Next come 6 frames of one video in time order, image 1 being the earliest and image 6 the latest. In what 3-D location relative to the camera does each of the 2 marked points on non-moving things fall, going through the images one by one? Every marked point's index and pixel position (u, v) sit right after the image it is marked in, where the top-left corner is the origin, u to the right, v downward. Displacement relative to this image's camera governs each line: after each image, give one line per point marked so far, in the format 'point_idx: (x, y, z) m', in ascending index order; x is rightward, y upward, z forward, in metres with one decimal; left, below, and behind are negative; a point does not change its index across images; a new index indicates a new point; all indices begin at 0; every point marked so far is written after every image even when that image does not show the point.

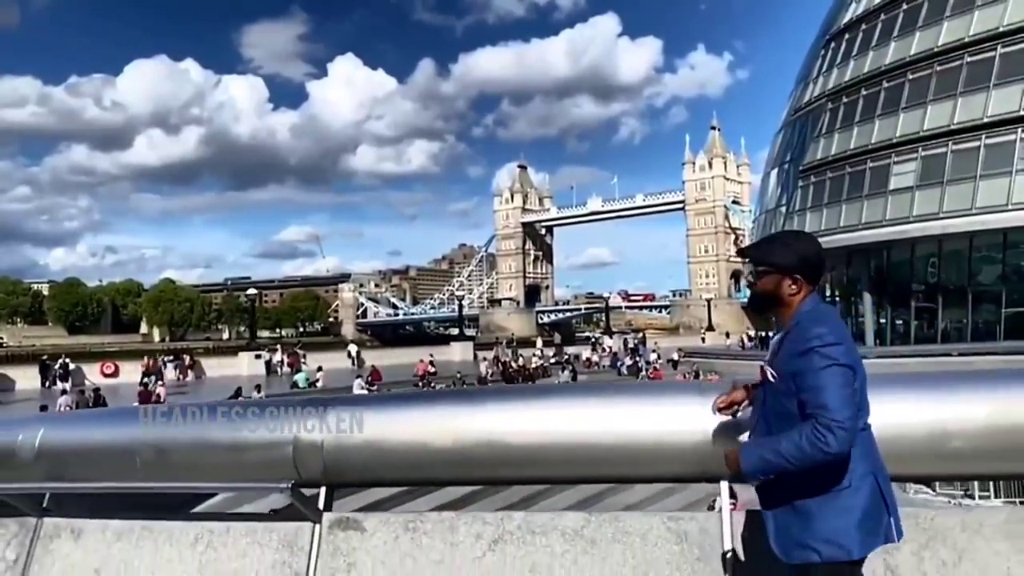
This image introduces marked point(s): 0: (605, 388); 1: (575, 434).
0: (+0.4, -0.4, +3.8) m
1: (+0.3, -0.5, +3.5) m
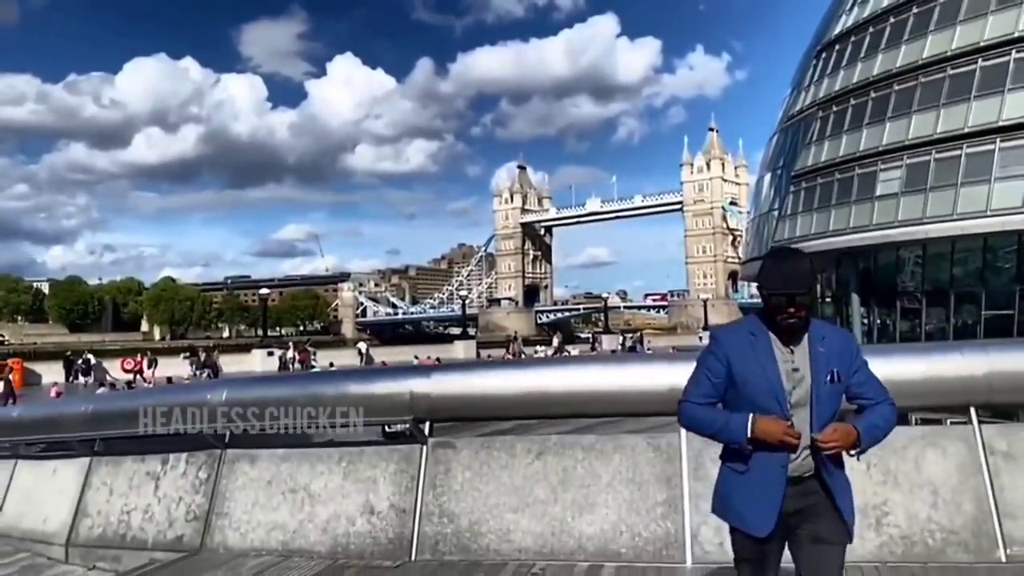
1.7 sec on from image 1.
0: (+0.6, -0.4, +5.6) m
1: (+0.5, -0.5, +5.3) m
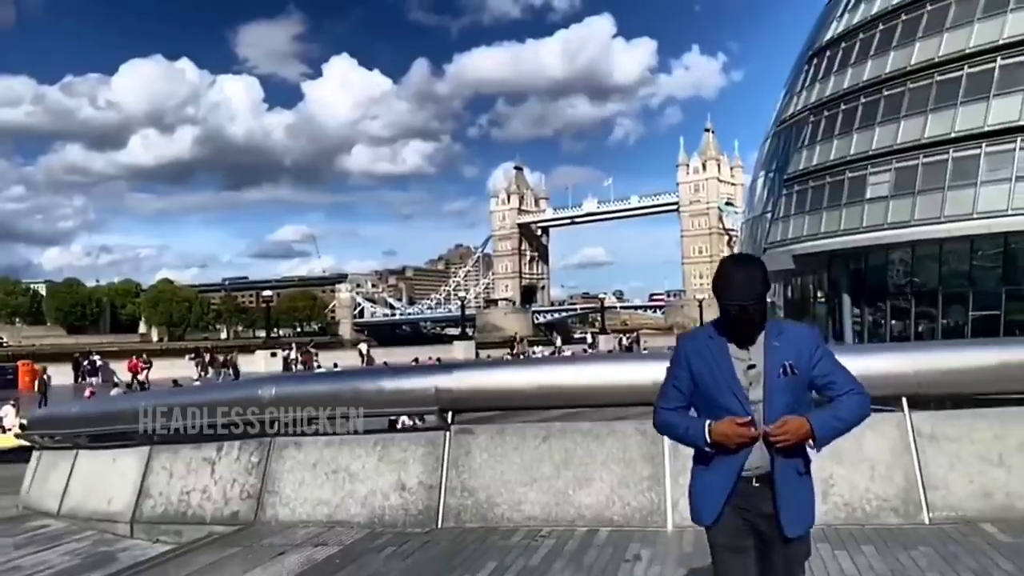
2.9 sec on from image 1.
0: (+0.7, -0.5, +6.5) m
1: (+0.5, -0.6, +6.2) m
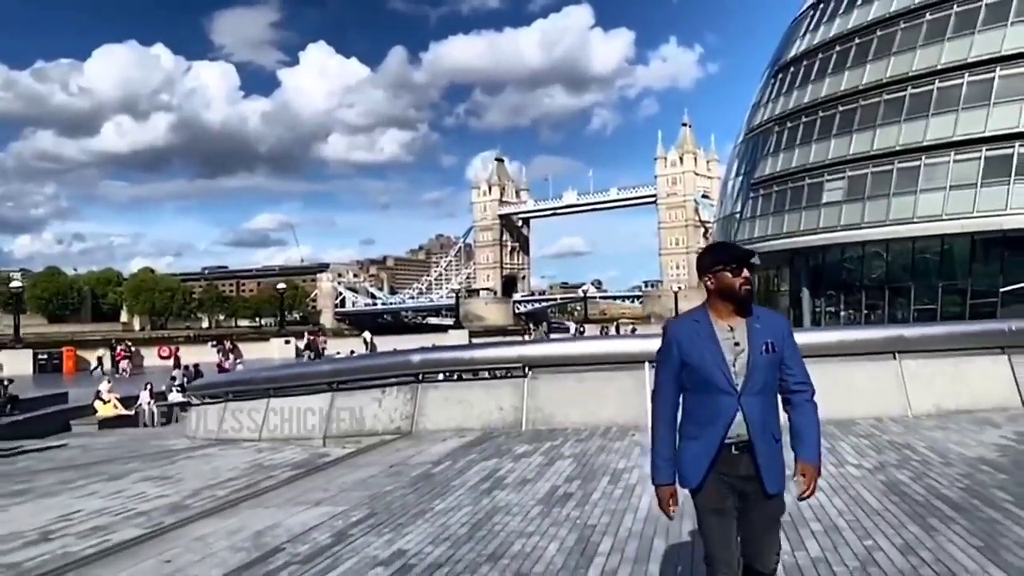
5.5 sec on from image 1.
0: (+1.2, -0.6, +11.3) m
1: (+1.1, -0.7, +11.0) m
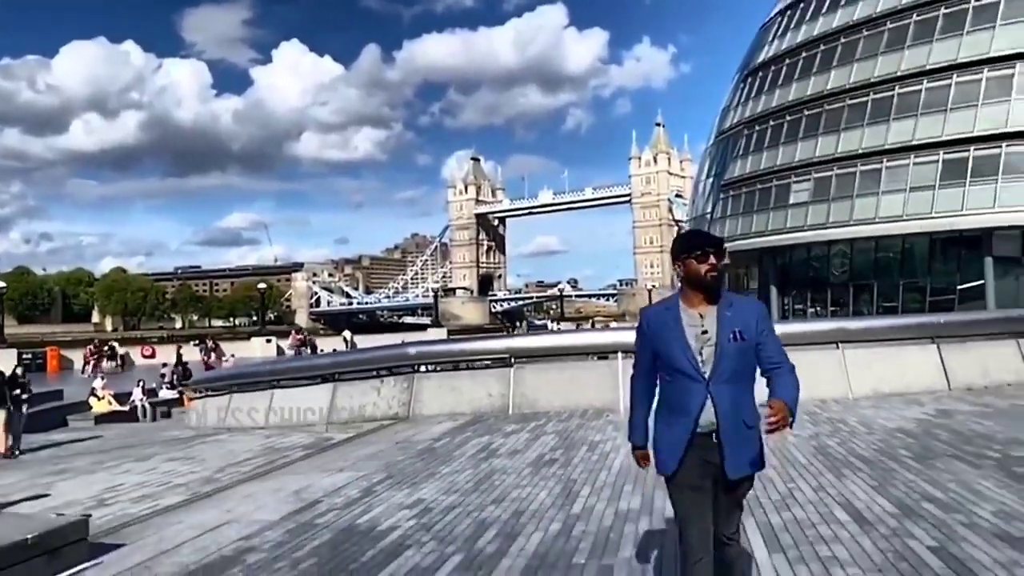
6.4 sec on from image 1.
0: (+1.1, -0.6, +12.5) m
1: (+0.9, -0.7, +12.3) m
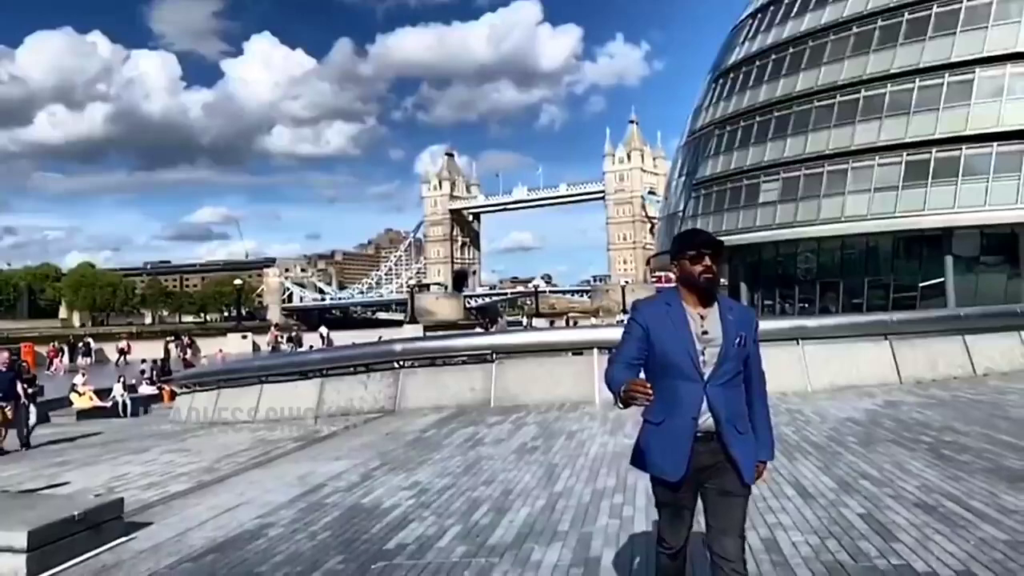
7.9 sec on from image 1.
0: (+0.8, -0.6, +13.3) m
1: (+0.7, -0.7, +13.0) m
